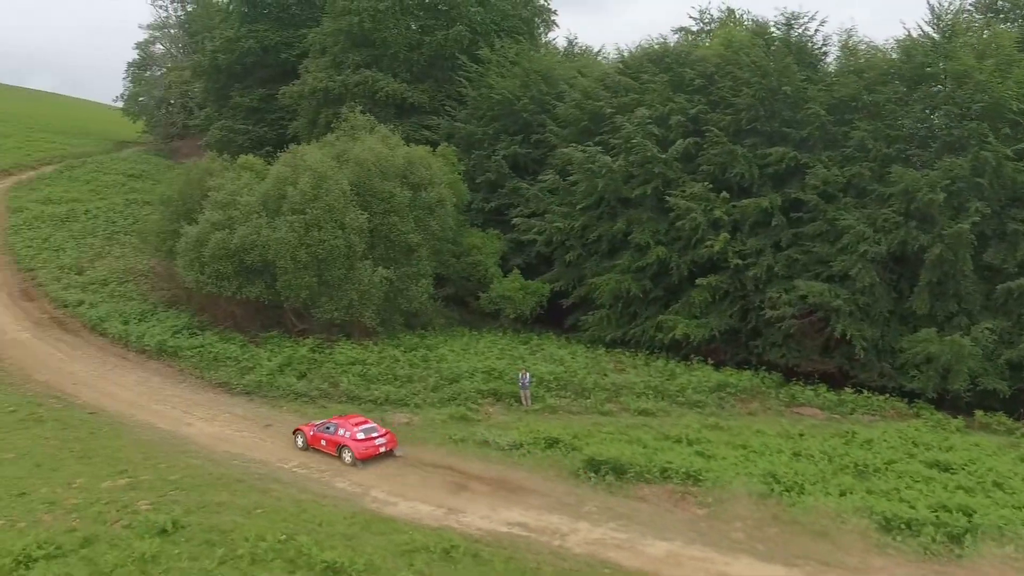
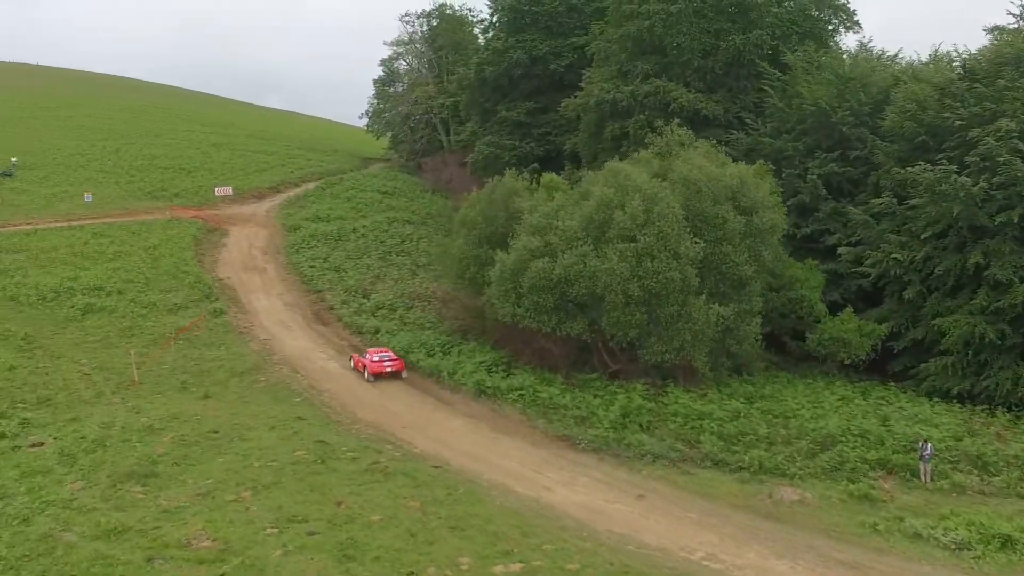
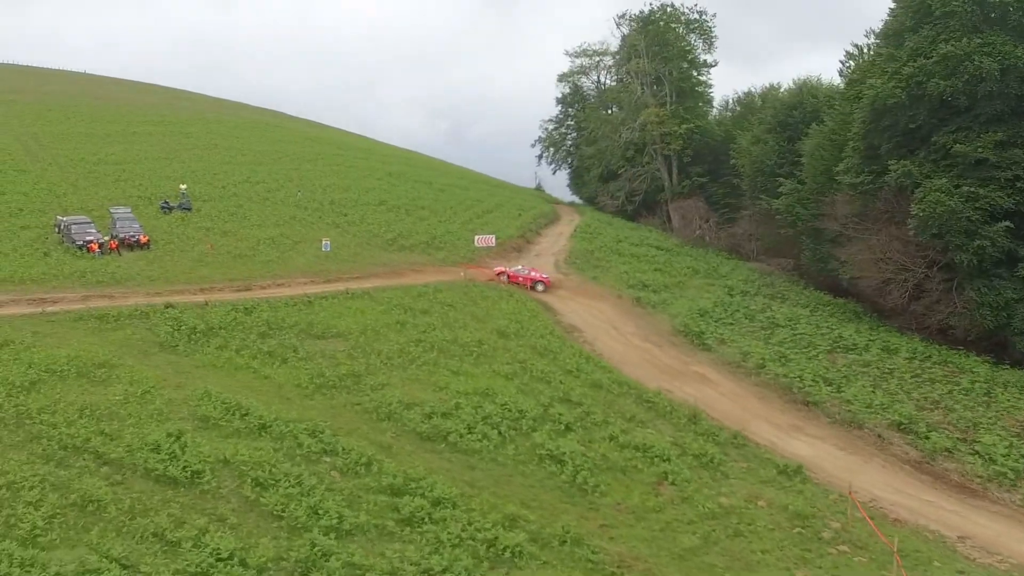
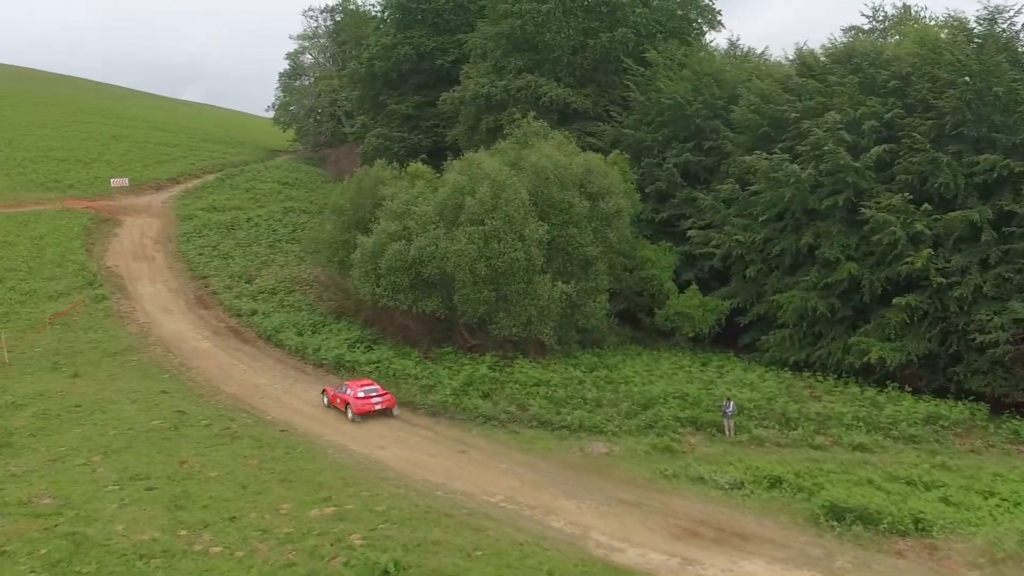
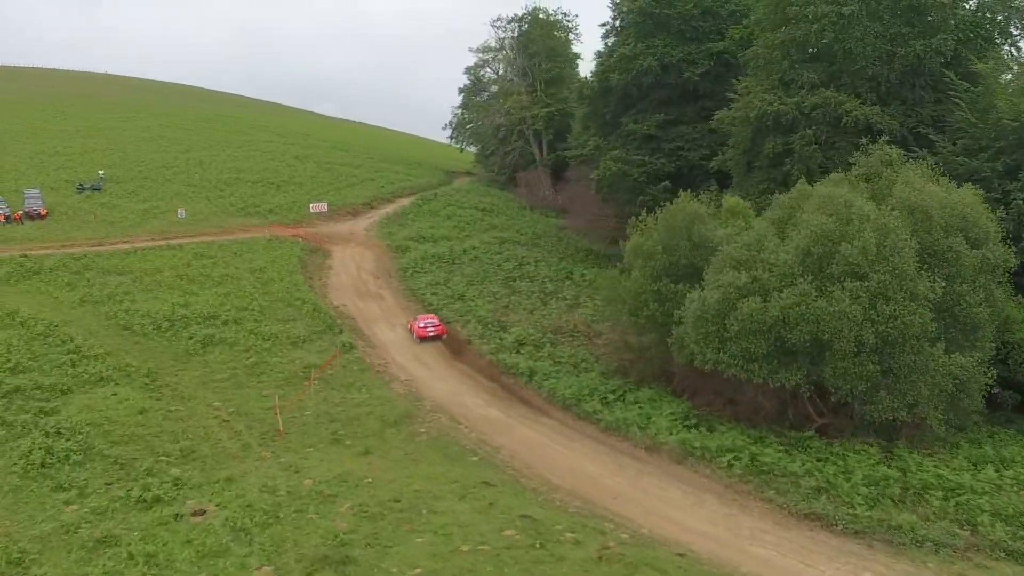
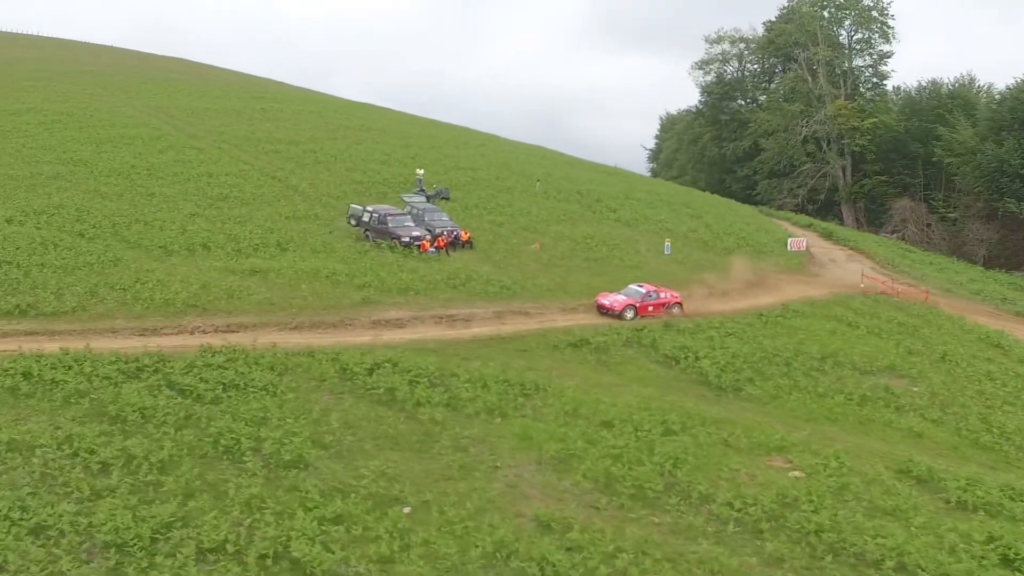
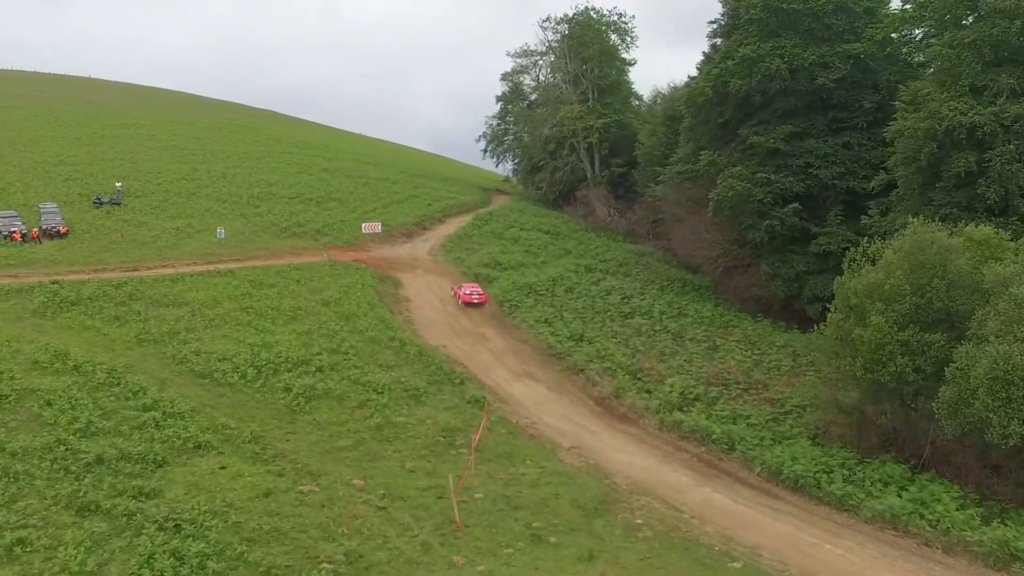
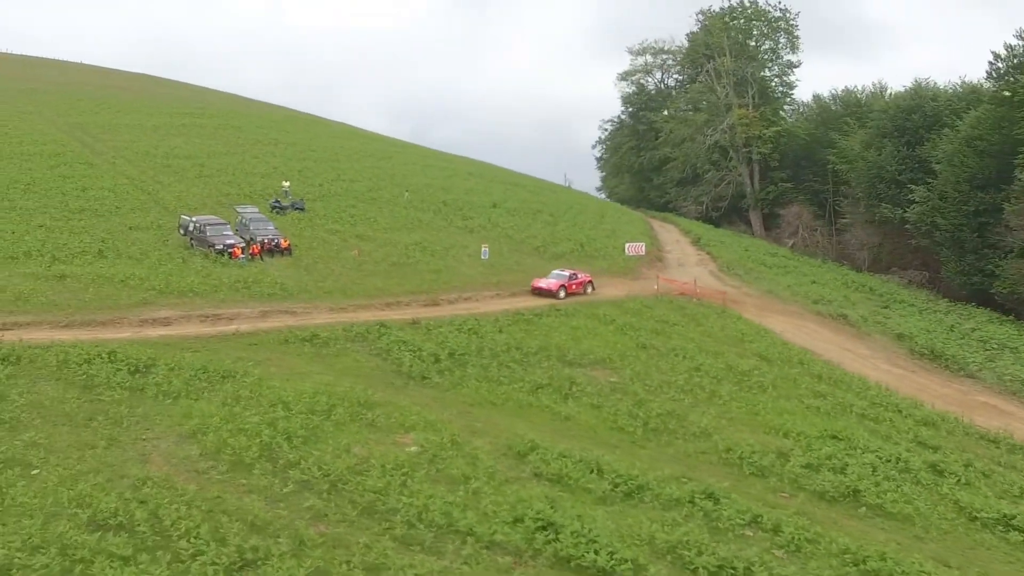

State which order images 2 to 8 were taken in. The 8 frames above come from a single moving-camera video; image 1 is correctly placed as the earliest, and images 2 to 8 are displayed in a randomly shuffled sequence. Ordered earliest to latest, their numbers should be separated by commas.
4, 2, 5, 7, 3, 8, 6
